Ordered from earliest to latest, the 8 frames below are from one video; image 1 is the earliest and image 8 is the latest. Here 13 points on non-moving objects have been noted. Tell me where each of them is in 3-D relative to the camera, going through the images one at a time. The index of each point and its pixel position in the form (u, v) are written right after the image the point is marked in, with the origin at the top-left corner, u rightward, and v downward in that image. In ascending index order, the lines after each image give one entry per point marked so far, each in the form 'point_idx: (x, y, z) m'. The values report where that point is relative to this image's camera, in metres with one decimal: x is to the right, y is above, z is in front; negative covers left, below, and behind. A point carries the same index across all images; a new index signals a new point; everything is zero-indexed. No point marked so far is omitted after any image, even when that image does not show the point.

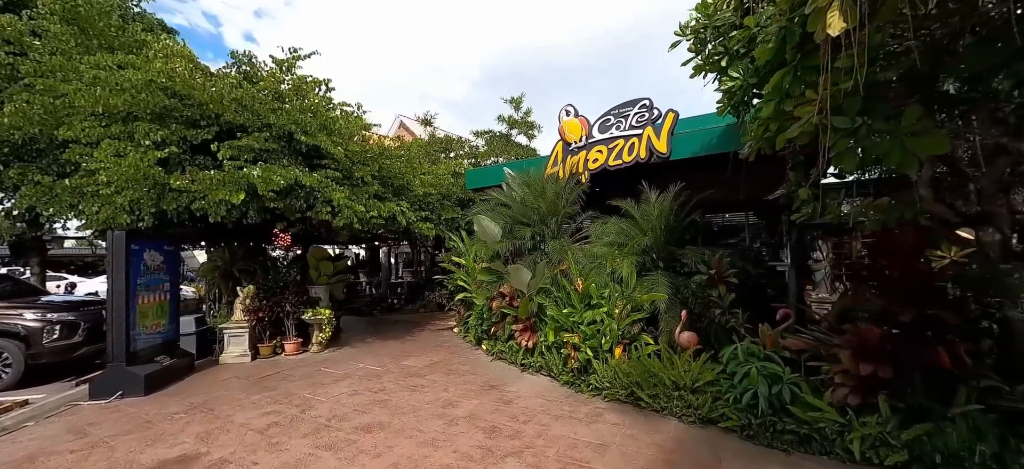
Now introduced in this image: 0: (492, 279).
0: (-0.3, -0.6, +5.7) m
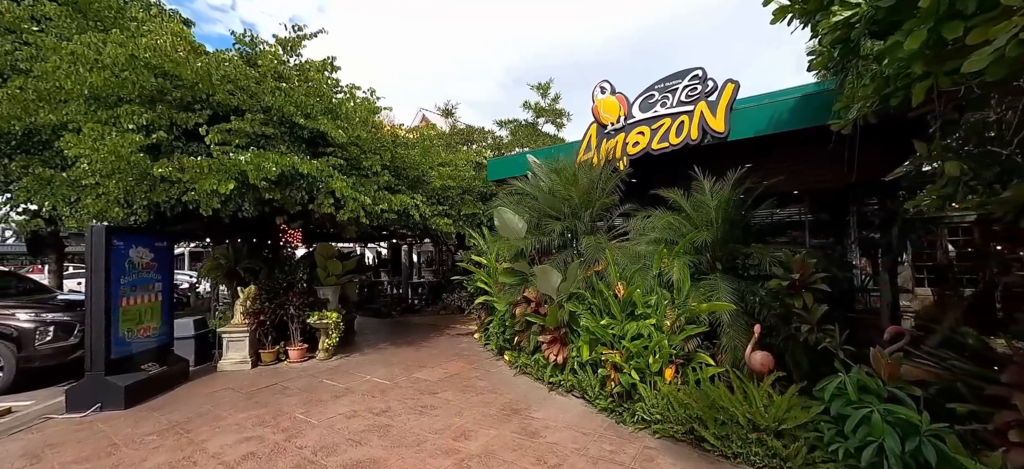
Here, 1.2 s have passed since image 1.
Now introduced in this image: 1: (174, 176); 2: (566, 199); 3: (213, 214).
0: (0.0, -0.5, +5.0) m
1: (-3.6, +0.6, +4.6) m
2: (+0.6, +0.4, +4.7) m
3: (-3.6, +0.2, +5.2) m
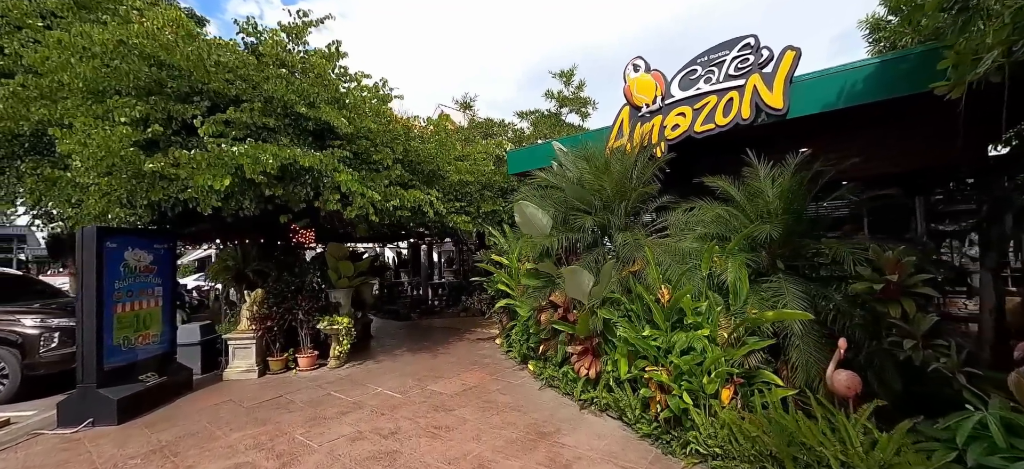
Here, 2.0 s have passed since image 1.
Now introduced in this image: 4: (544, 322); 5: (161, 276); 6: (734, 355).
0: (+0.3, -0.5, +4.4) m
1: (-3.3, +0.6, +4.2) m
2: (+0.8, +0.4, +4.2) m
3: (-3.3, +0.2, +4.9) m
4: (+0.3, -0.8, +4.2) m
5: (-3.9, -0.5, +4.9) m
6: (+1.5, -0.8, +2.9) m
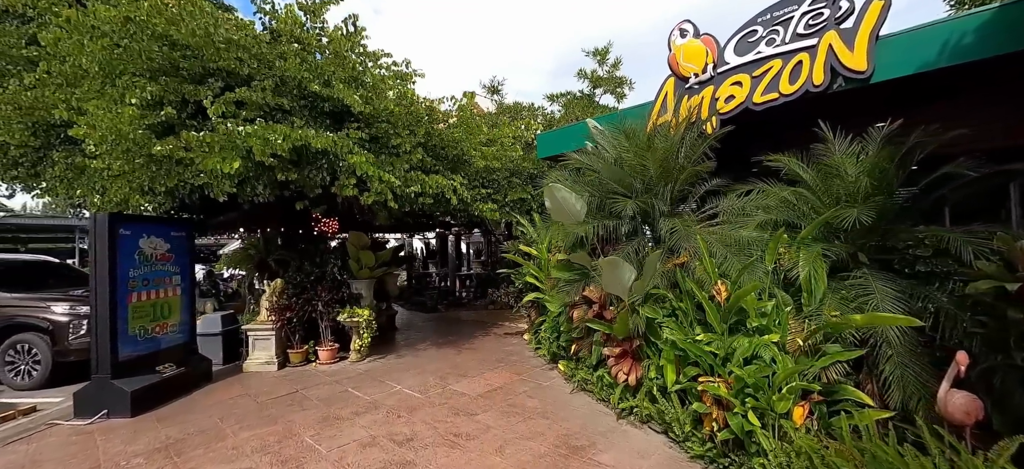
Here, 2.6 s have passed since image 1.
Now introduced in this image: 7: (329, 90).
0: (+0.6, -0.4, +4.0) m
1: (-3.1, +0.7, +4.0) m
2: (+1.1, +0.5, +3.7) m
3: (-3.0, +0.4, +4.7) m
4: (+0.6, -0.7, +3.8) m
5: (-3.6, -0.3, +4.7) m
6: (+1.6, -0.7, +2.3) m
7: (-1.9, +1.5, +4.5) m
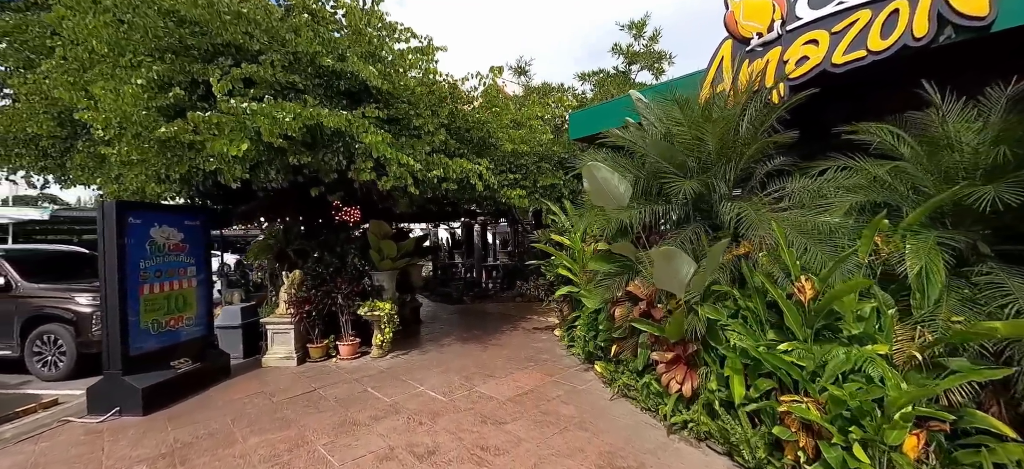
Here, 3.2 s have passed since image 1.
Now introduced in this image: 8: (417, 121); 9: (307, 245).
0: (+0.8, -0.3, +3.5) m
1: (-2.8, +0.8, +3.7) m
2: (+1.3, +0.6, +3.2) m
3: (-2.7, +0.5, +4.4) m
4: (+0.8, -0.6, +3.3) m
5: (-3.3, -0.2, +4.5) m
6: (+1.8, -0.6, +1.8) m
7: (-1.6, +1.6, +4.2) m
8: (-1.0, +1.2, +4.7) m
9: (-2.6, -0.1, +5.5) m
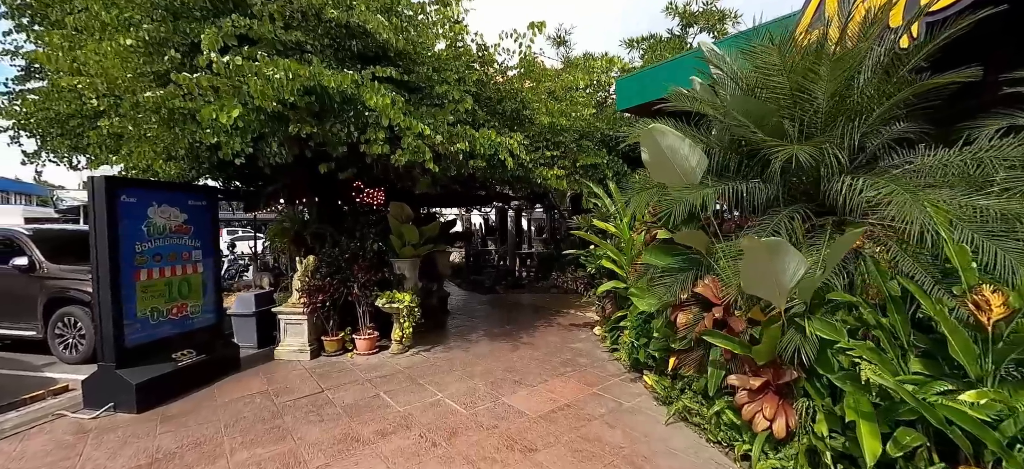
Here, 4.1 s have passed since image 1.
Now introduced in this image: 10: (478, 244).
0: (+1.1, -0.2, +2.8) m
1: (-2.5, +1.0, +3.3) m
2: (+1.5, +0.7, +2.4) m
3: (-2.4, +0.7, +4.0) m
4: (+1.0, -0.6, +2.6) m
5: (-3.0, 0.0, +4.1) m
6: (+1.9, -0.6, +1.1) m
7: (-1.3, +1.8, +3.6) m
8: (-0.7, +1.4, +4.1) m
9: (-2.2, +0.1, +5.0) m
10: (-0.9, -0.3, +11.9) m
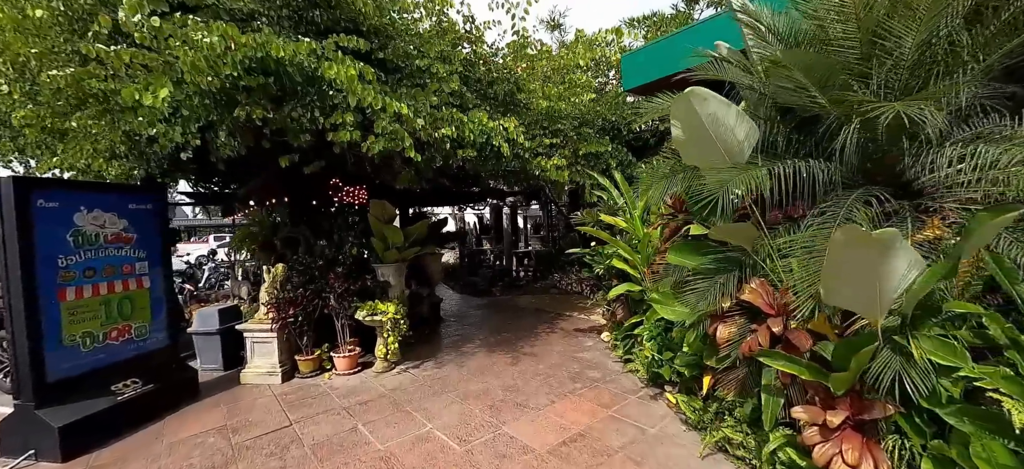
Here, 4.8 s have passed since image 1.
0: (+1.1, -0.2, +2.3) m
1: (-2.6, +0.9, +2.7) m
2: (+1.5, +0.8, +1.9) m
3: (-2.4, +0.6, +3.4) m
4: (+1.0, -0.5, +2.1) m
5: (-3.0, -0.1, +3.6) m
6: (+1.9, -0.6, +0.5) m
7: (-1.3, +1.7, +3.1) m
8: (-0.7, +1.4, +3.5) m
9: (-2.2, 0.0, +4.5) m
10: (-1.0, -0.2, +11.3) m
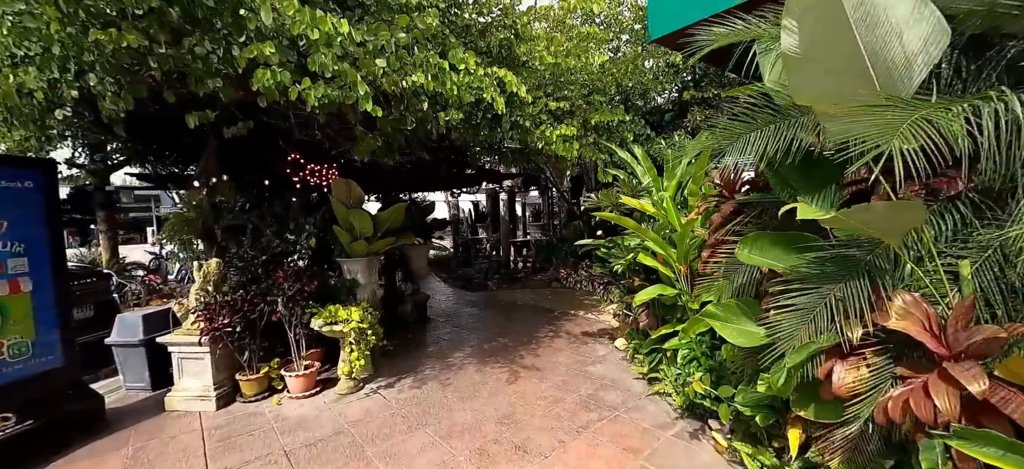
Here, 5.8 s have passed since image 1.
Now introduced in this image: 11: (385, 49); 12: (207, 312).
0: (+1.0, -0.1, +1.5) m
1: (-2.6, +1.0, +1.8) m
2: (+1.5, +0.8, +1.0) m
3: (-2.4, +0.7, +2.5) m
4: (+1.0, -0.5, +1.3) m
5: (-3.0, 0.0, +2.7) m
6: (+1.9, -0.6, -0.3) m
7: (-1.4, +1.8, +2.2) m
8: (-0.7, +1.4, +2.6) m
9: (-2.2, +0.1, +3.6) m
10: (-1.1, +0.1, +10.5) m
11: (-0.7, +1.0, +2.3) m
12: (-2.1, -0.5, +3.0) m
